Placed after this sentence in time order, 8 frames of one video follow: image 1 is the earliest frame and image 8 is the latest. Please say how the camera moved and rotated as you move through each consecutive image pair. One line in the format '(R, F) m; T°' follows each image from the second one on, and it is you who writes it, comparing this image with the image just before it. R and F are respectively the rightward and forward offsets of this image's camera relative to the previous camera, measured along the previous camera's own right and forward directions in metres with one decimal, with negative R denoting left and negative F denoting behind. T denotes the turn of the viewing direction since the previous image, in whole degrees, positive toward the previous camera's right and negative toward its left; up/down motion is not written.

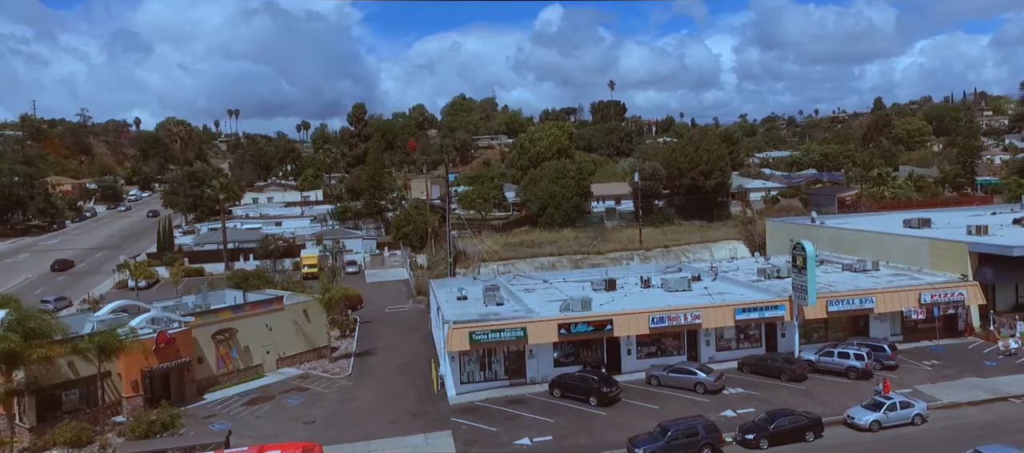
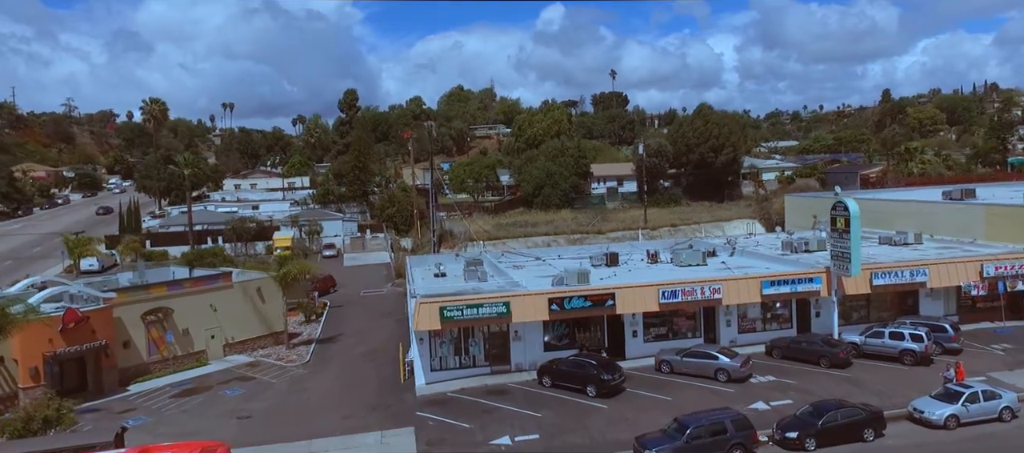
(+0.9, +6.5) m; 0°
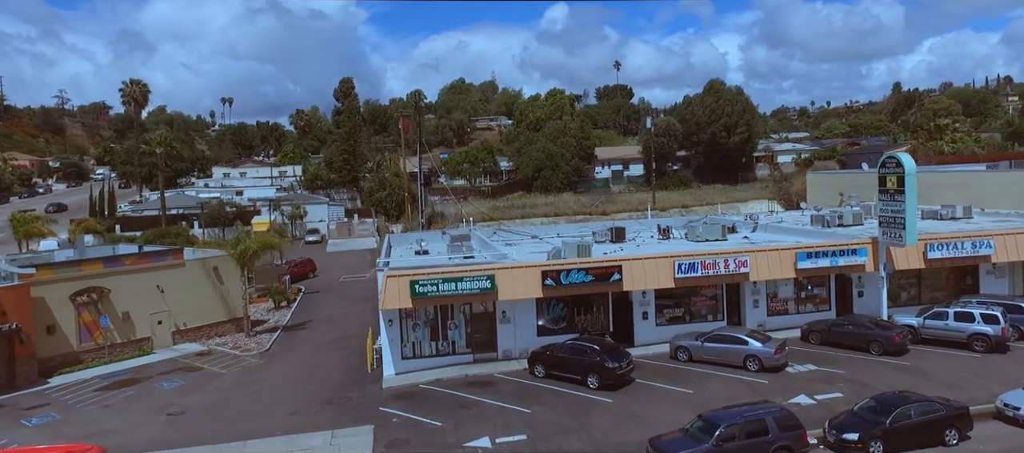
(+0.7, +5.1) m; 0°
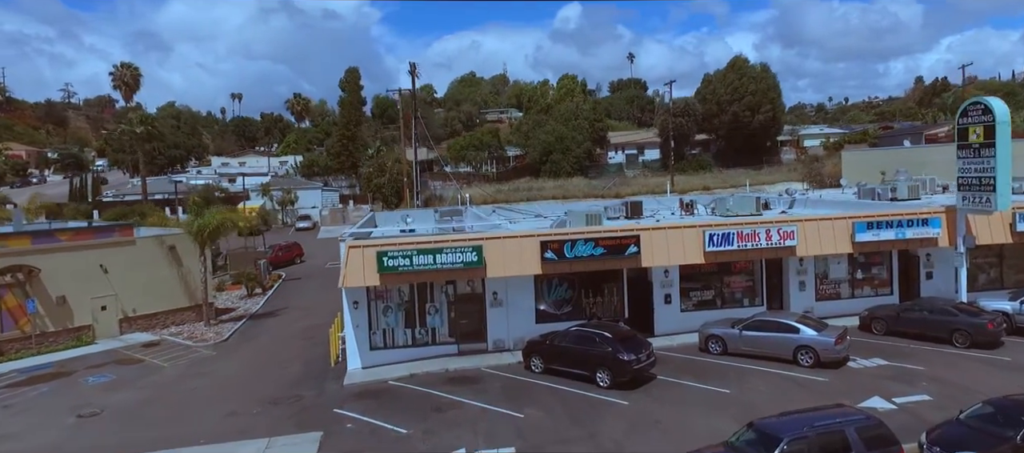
(+0.6, +4.8) m; -1°
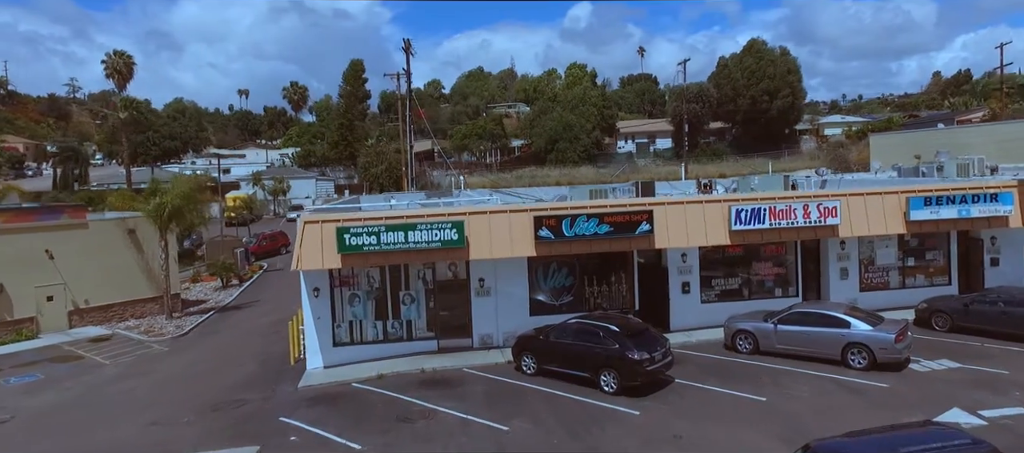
(+0.5, +3.4) m; -1°
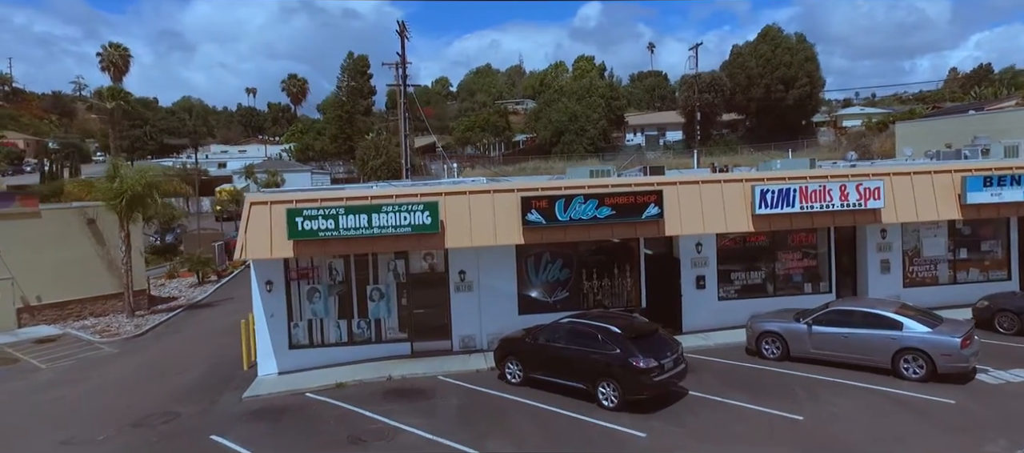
(+0.5, +2.6) m; -1°
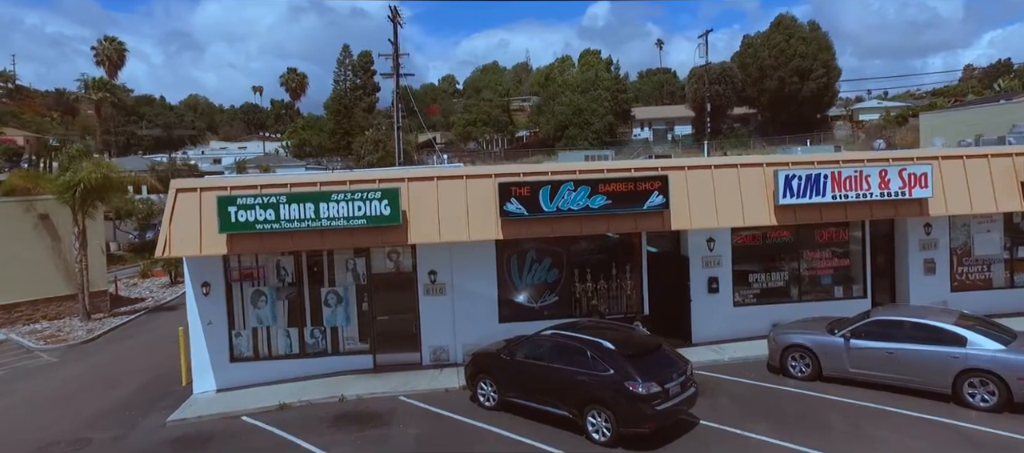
(+0.6, +2.4) m; -1°
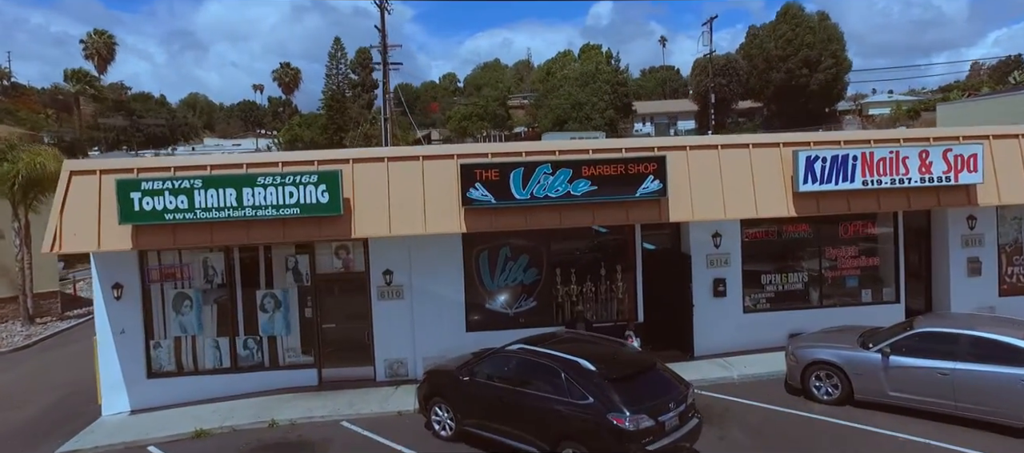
(+0.6, +2.1) m; 0°
